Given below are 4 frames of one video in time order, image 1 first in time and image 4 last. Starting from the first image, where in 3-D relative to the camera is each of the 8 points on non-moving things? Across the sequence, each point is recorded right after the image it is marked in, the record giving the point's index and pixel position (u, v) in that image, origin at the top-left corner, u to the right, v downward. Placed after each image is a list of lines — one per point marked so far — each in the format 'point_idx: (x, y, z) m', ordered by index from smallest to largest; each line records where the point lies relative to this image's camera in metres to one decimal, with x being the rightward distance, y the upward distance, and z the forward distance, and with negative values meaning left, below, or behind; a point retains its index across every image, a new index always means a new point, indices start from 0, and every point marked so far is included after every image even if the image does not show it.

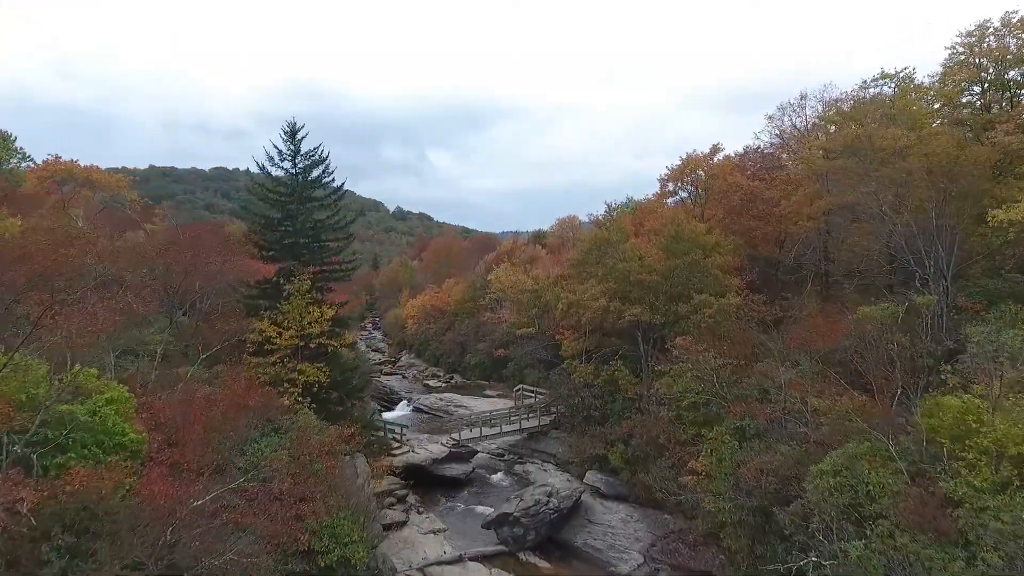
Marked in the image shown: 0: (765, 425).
0: (+6.2, -3.3, +19.3) m
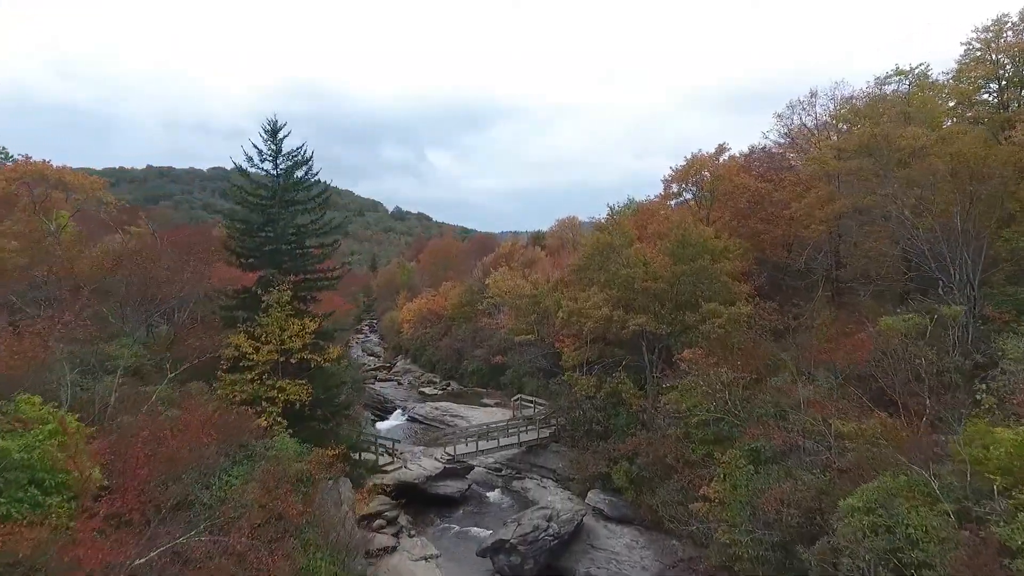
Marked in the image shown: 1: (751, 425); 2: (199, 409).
0: (+6.1, -3.6, +17.8) m
1: (+6.0, -3.4, +19.8) m
2: (-6.5, -2.5, +16.4) m
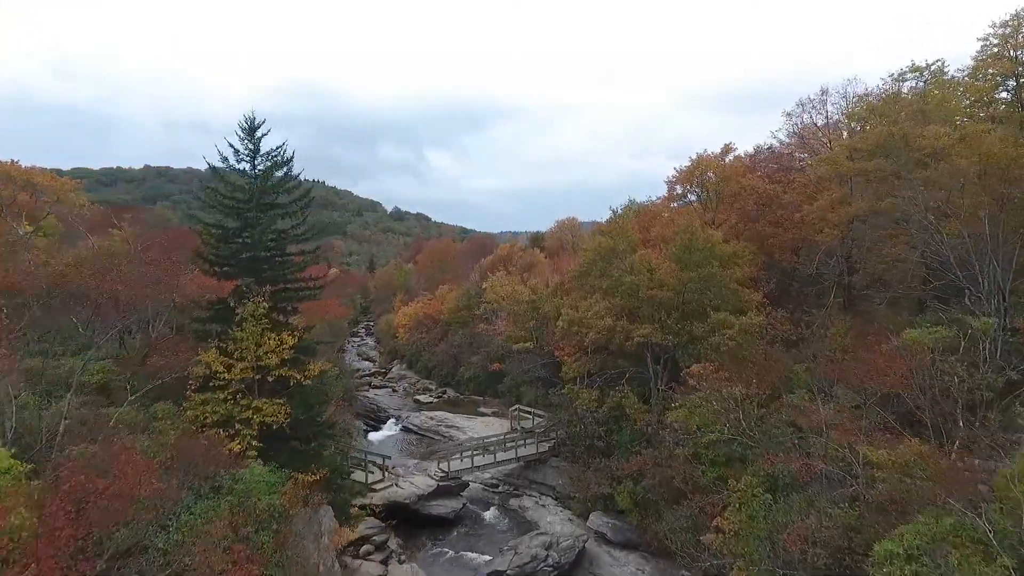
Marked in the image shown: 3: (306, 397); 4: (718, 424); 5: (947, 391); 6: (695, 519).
0: (+6.0, -3.9, +16.3) m
1: (+5.9, -3.7, +18.3) m
2: (-6.5, -2.8, +14.8) m
3: (-4.9, -2.6, +19.0) m
4: (+5.1, -3.4, +19.6) m
5: (+9.6, -2.3, +17.3) m
6: (+4.4, -5.5, +18.9) m
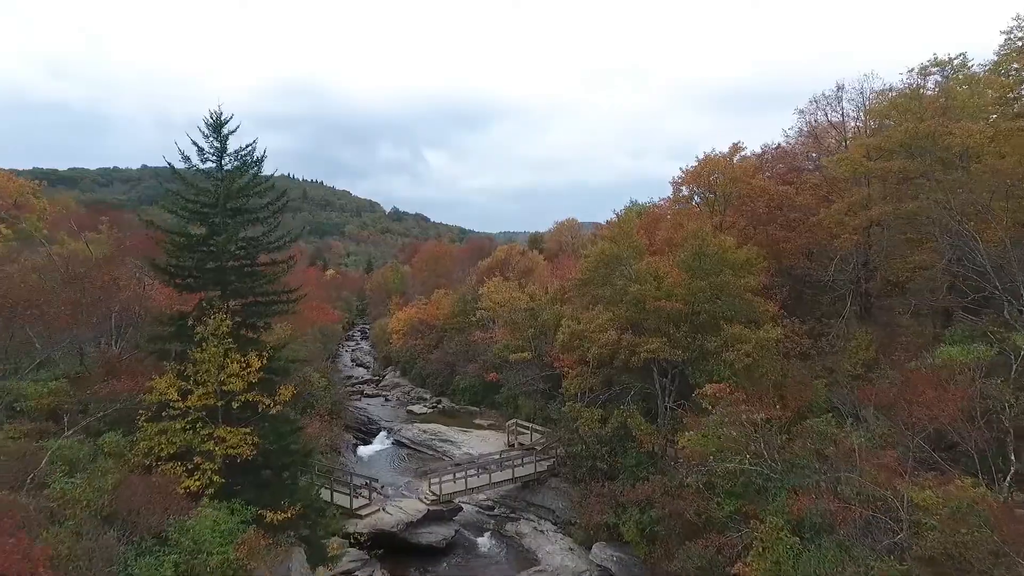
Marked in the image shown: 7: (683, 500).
0: (+5.9, -4.2, +14.4) m
1: (+5.8, -4.0, +16.4) m
2: (-6.7, -3.1, +12.9) m
3: (-5.0, -2.9, +17.0) m
4: (+5.0, -3.7, +17.7) m
5: (+9.4, -2.6, +15.4) m
6: (+4.3, -5.8, +16.9) m
7: (+4.1, -5.1, +19.0) m
